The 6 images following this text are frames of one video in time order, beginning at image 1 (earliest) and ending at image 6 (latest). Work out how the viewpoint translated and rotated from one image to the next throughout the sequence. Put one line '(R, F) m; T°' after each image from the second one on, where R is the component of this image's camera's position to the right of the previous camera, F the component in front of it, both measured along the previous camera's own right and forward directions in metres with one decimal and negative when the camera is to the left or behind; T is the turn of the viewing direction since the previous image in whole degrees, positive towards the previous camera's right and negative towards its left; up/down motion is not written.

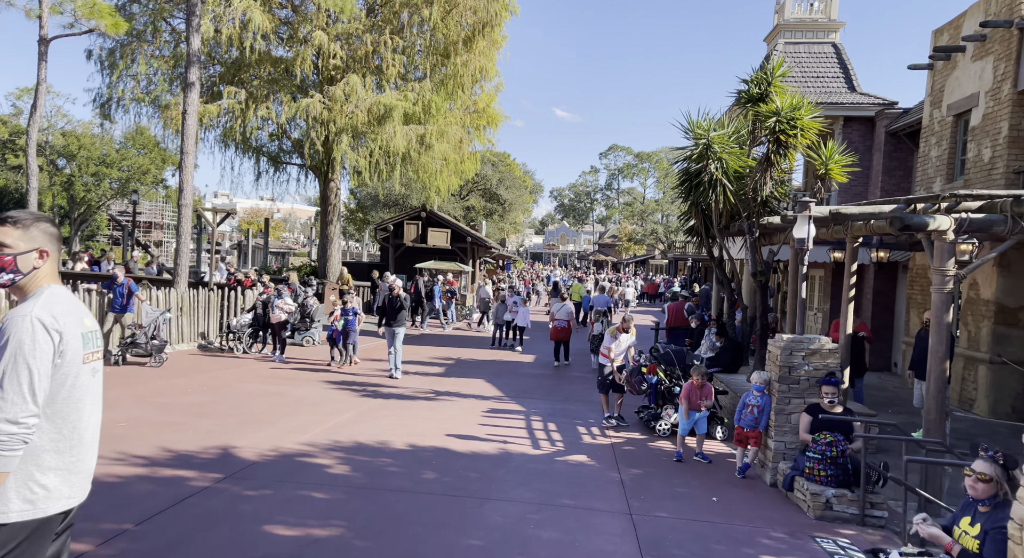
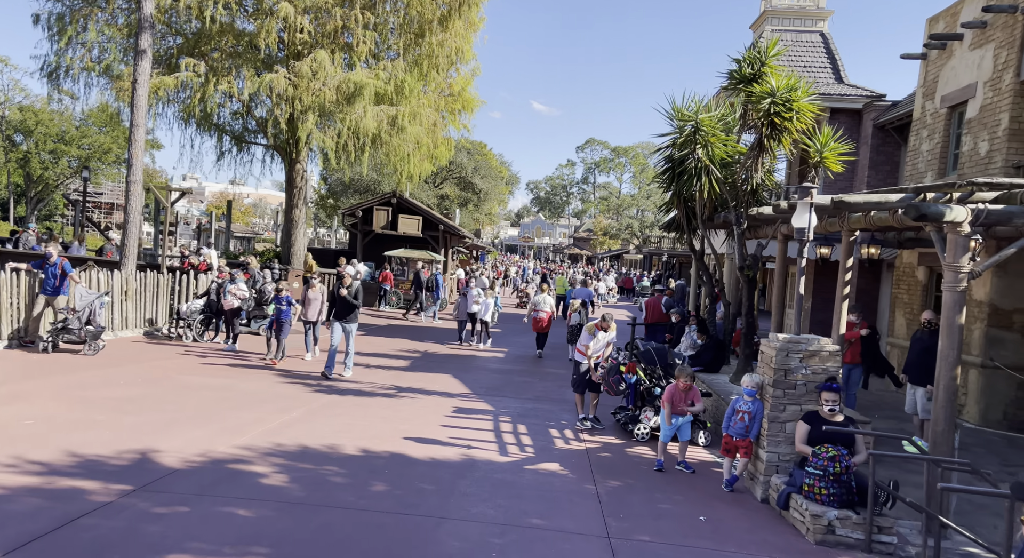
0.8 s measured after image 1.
(+0.1, +0.8) m; +2°
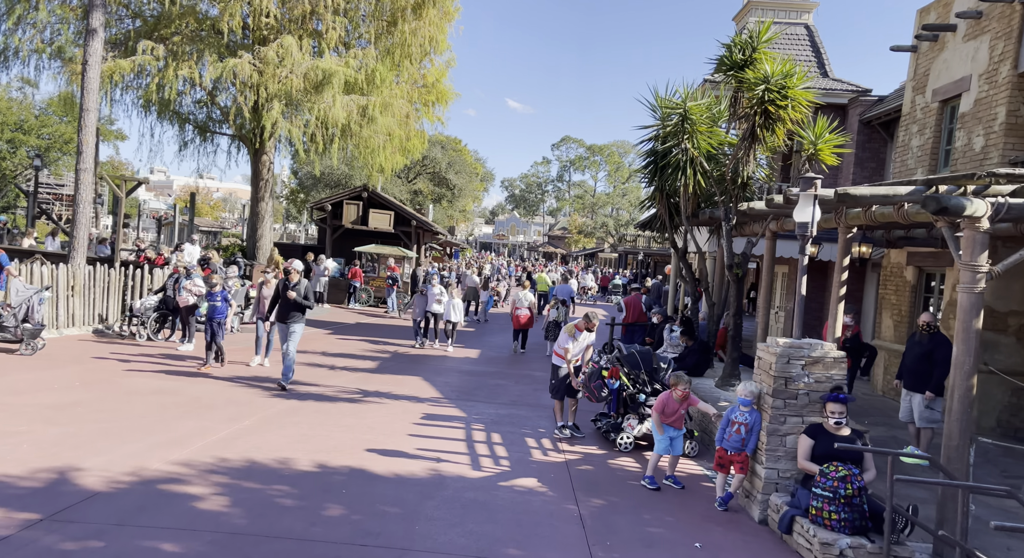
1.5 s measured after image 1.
(0.0, +0.7) m; +2°
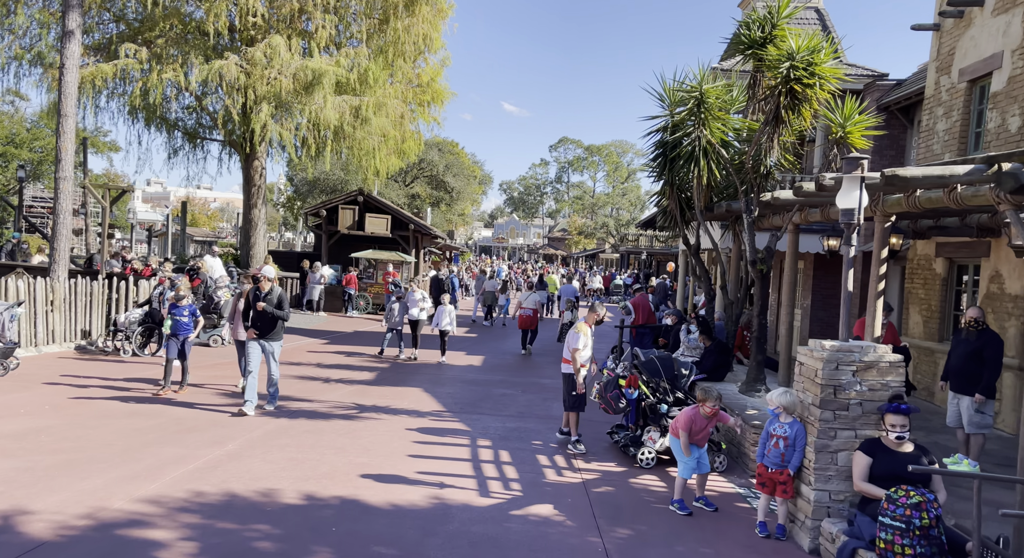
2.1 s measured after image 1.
(-0.1, +0.7) m; 0°
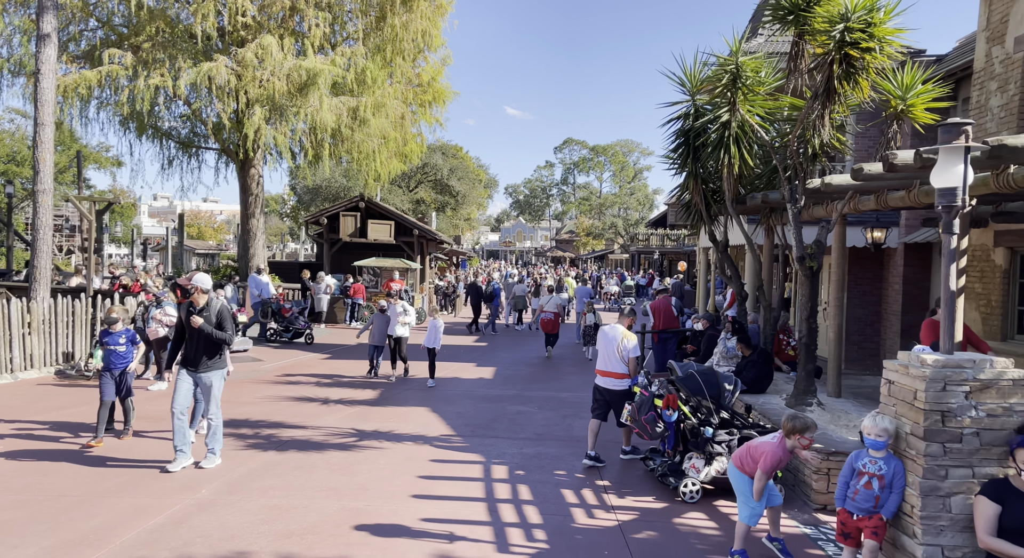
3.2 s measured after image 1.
(-0.1, +1.0) m; -1°
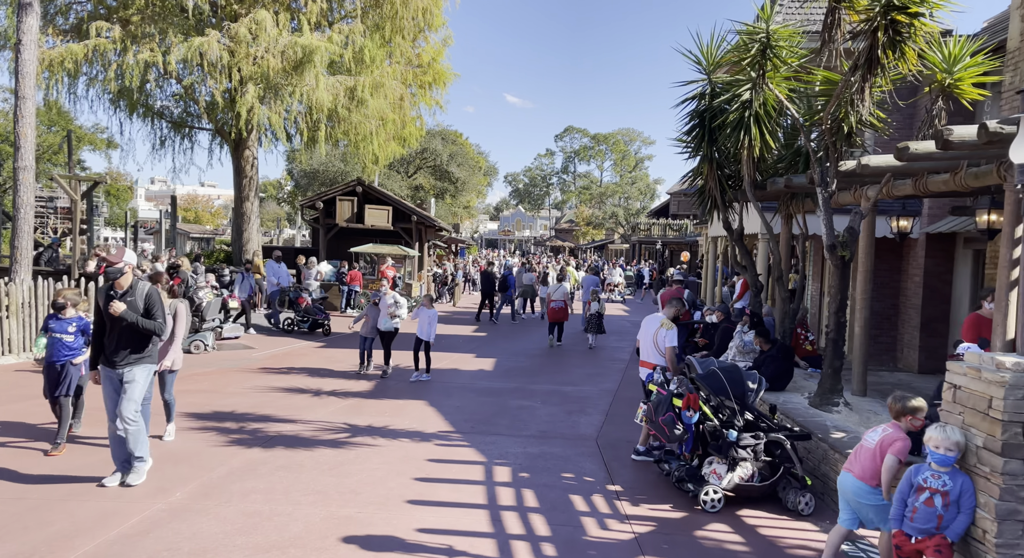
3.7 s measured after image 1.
(-0.1, +0.6) m; 0°
